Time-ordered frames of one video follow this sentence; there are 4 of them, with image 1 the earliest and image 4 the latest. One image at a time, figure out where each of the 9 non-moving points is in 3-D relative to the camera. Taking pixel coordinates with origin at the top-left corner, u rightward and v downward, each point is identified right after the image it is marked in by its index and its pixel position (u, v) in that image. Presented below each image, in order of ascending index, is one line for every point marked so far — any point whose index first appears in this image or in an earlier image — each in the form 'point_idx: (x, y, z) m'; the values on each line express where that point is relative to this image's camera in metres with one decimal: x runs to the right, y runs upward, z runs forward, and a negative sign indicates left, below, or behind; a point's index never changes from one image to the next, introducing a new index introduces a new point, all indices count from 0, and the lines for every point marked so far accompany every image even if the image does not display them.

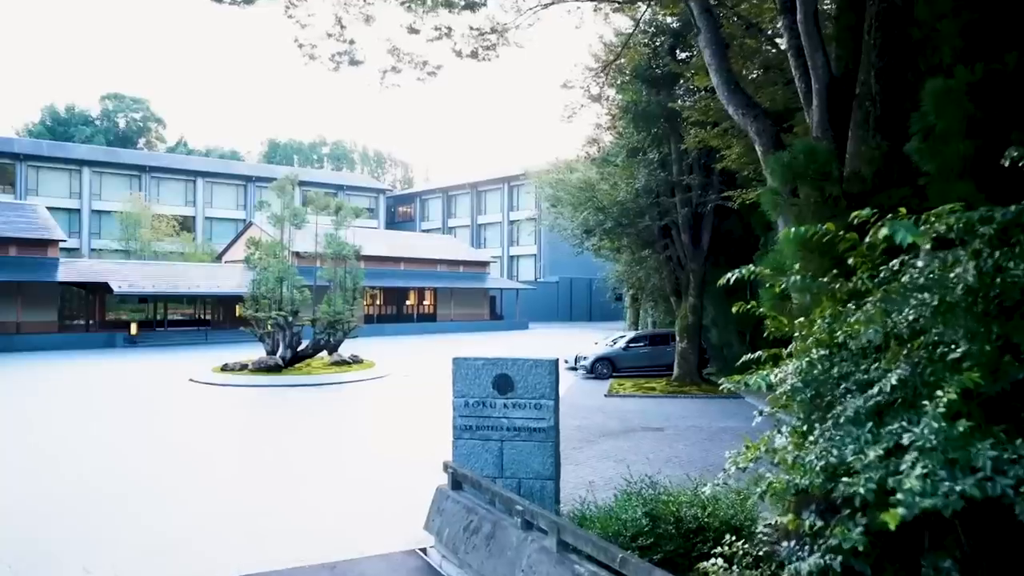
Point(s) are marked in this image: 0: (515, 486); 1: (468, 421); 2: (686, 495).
0: (0.0, -1.8, +7.0) m
1: (-0.4, -1.3, +7.0) m
2: (+1.3, -1.6, +5.5) m
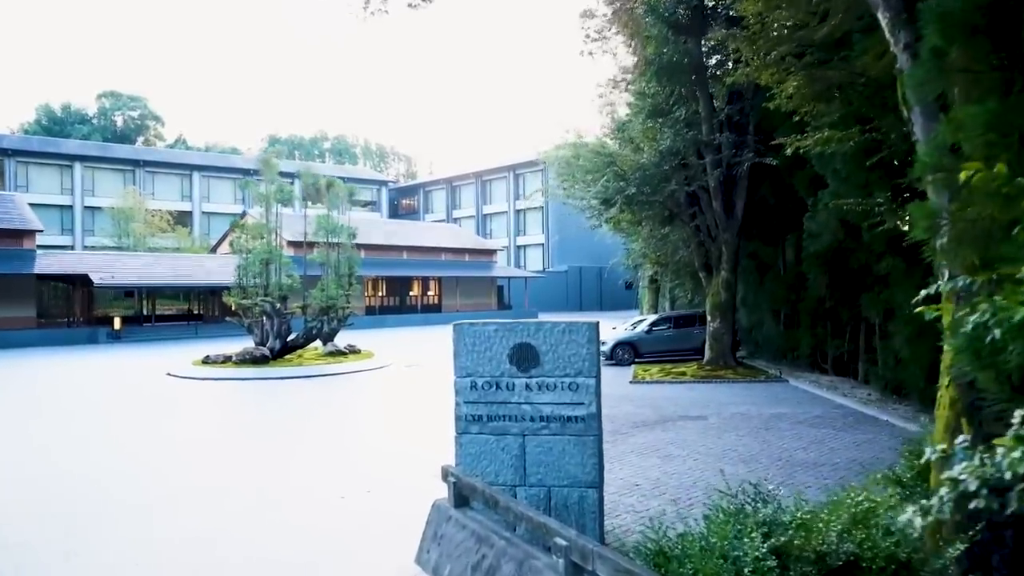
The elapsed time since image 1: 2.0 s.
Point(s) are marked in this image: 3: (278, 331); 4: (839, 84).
0: (+0.2, -1.4, +5.0) m
1: (-0.2, -0.8, +5.1) m
2: (+1.5, -1.1, +3.6) m
3: (-6.3, -1.1, +20.0) m
4: (+4.1, +2.6, +9.5) m
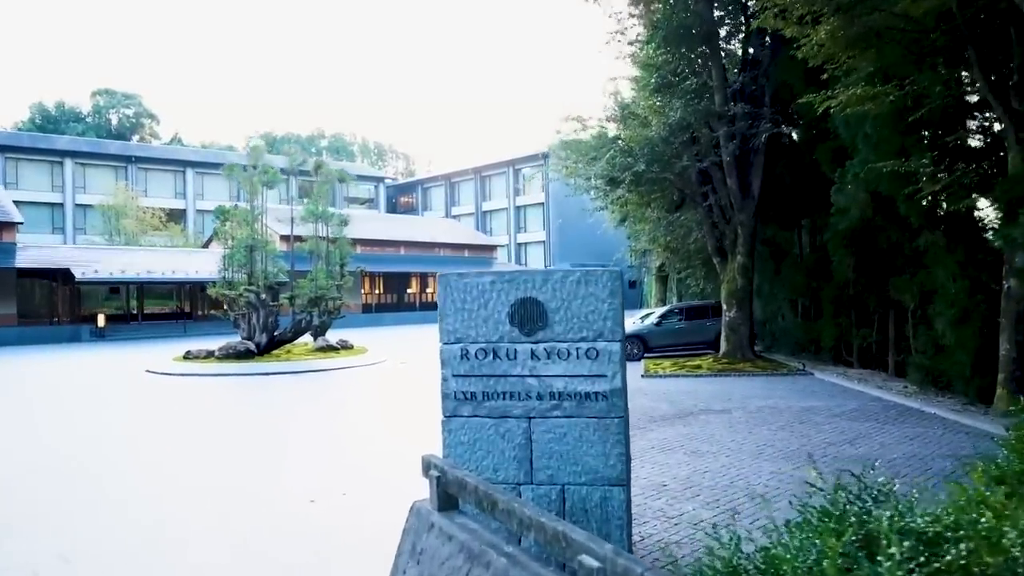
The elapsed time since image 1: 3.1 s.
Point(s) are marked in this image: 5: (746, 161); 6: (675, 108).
0: (+0.2, -1.1, +3.9) m
1: (-0.2, -0.5, +4.0) m
2: (+1.5, -0.8, +2.5) m
3: (-6.3, -0.9, +18.9) m
4: (+4.1, +2.9, +8.4) m
5: (+4.8, +2.6, +15.3) m
6: (+3.2, +3.5, +14.5) m
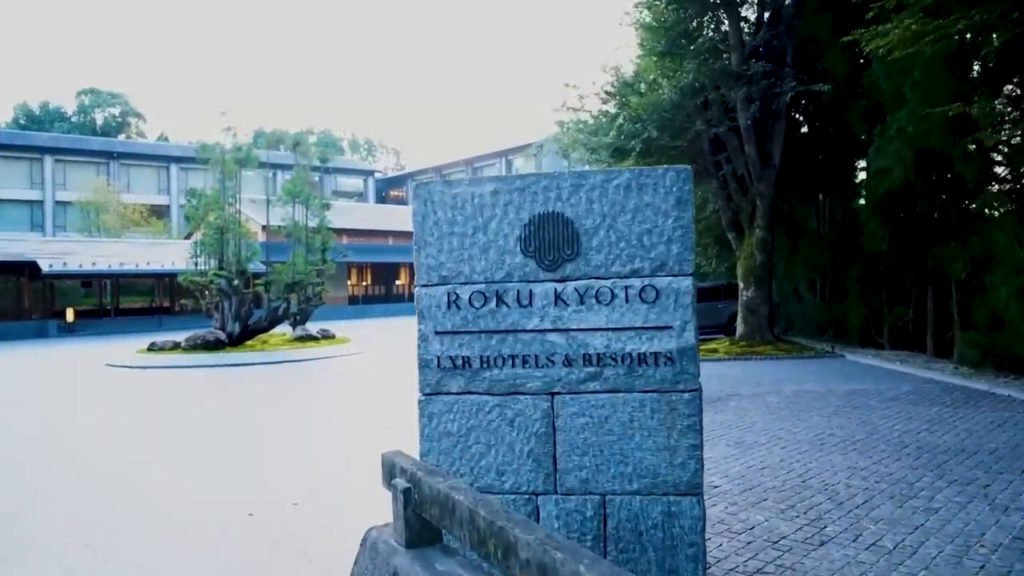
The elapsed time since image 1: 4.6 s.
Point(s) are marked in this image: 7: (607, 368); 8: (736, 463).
0: (+0.3, -0.8, +2.6) m
1: (-0.2, -0.2, +2.7) m
2: (+1.6, -0.5, +1.2) m
3: (-6.3, -0.7, +17.5) m
4: (+4.1, +3.3, +7.1) m
5: (+4.7, +3.0, +14.0) m
6: (+3.1, +3.9, +13.1) m
7: (+0.3, -0.3, +2.6) m
8: (+1.6, -1.2, +5.2) m
